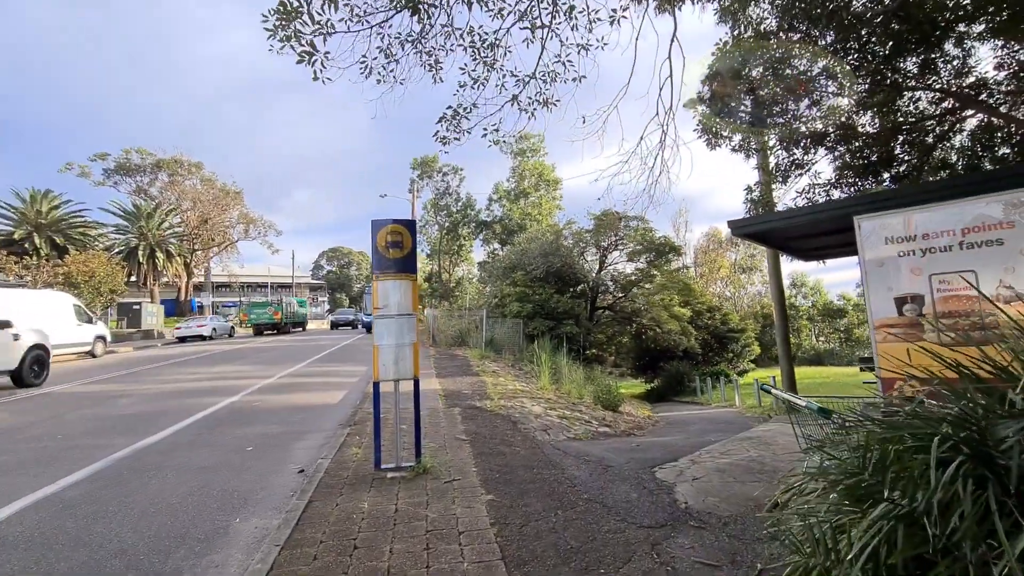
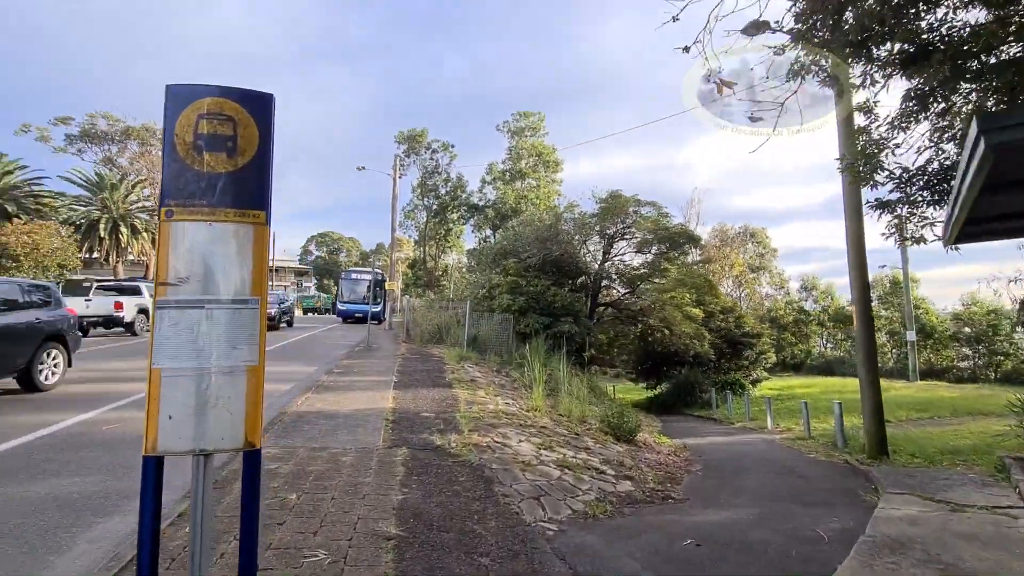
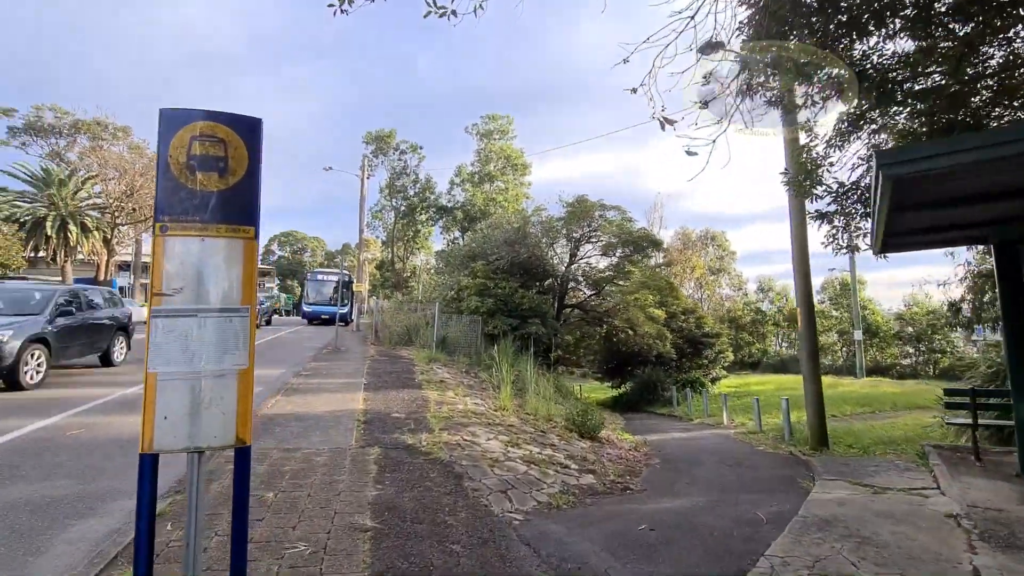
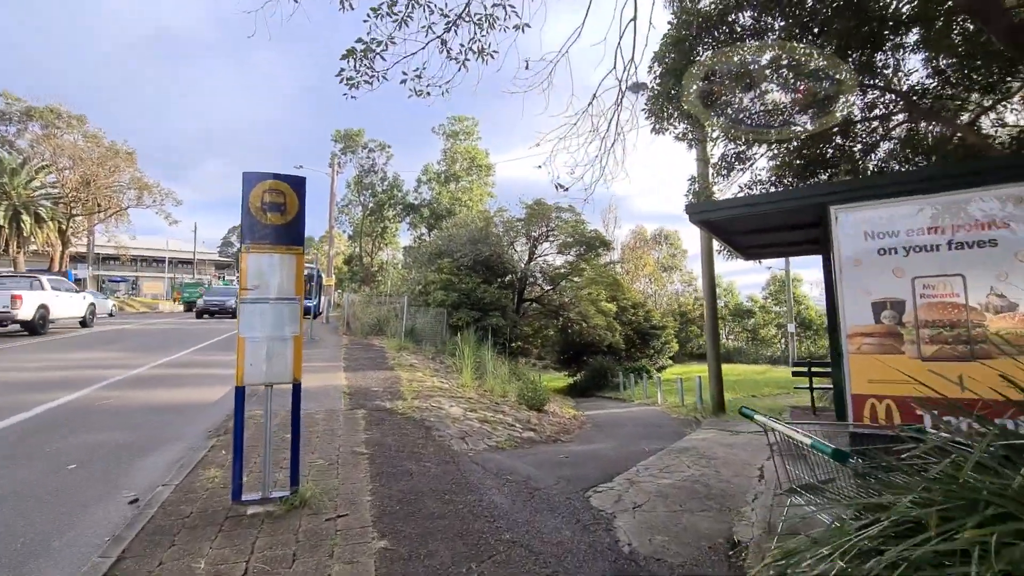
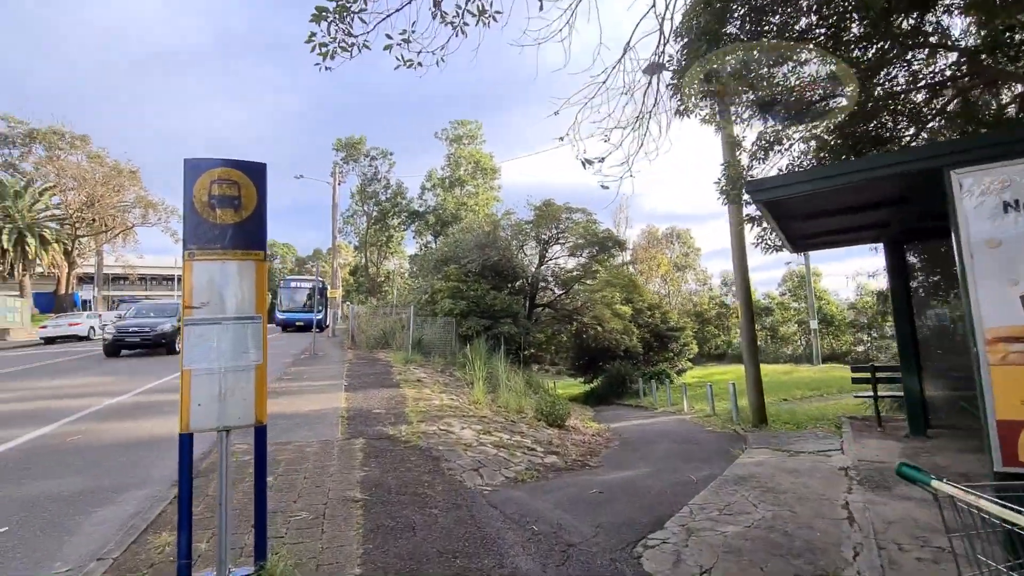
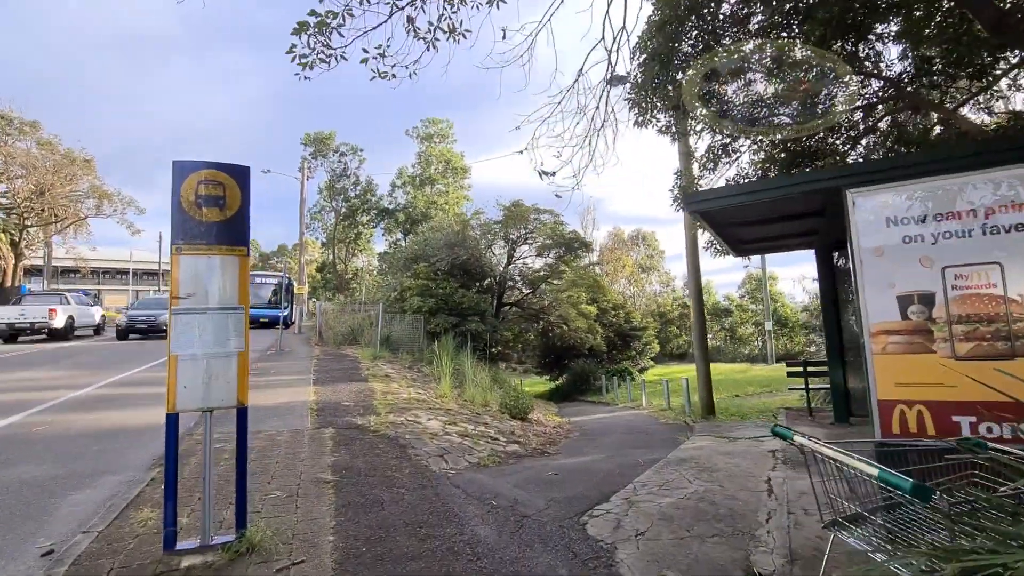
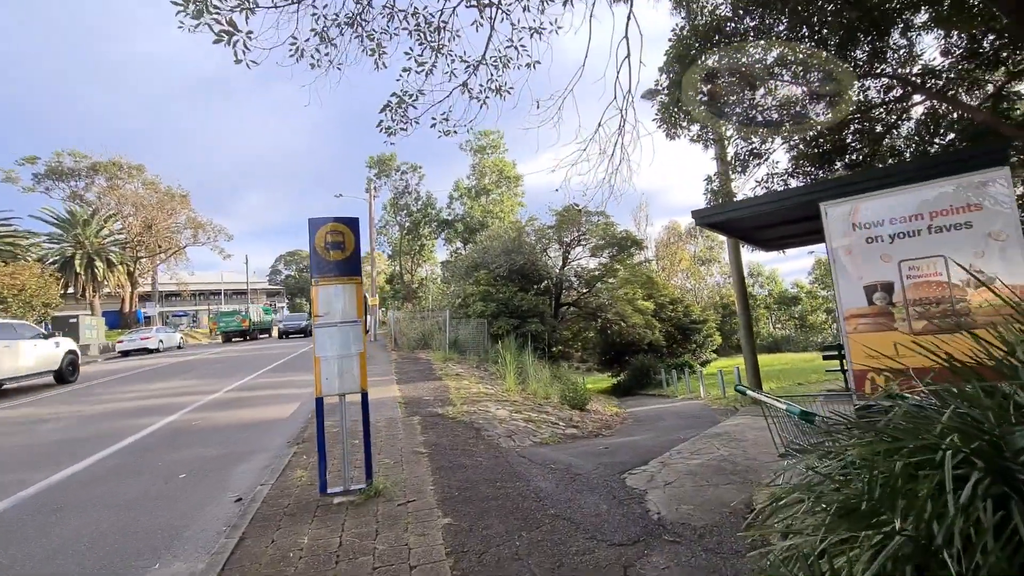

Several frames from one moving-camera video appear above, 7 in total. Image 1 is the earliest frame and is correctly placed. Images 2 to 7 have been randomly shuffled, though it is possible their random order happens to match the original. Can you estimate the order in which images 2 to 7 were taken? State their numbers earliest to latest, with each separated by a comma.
7, 4, 6, 5, 3, 2
